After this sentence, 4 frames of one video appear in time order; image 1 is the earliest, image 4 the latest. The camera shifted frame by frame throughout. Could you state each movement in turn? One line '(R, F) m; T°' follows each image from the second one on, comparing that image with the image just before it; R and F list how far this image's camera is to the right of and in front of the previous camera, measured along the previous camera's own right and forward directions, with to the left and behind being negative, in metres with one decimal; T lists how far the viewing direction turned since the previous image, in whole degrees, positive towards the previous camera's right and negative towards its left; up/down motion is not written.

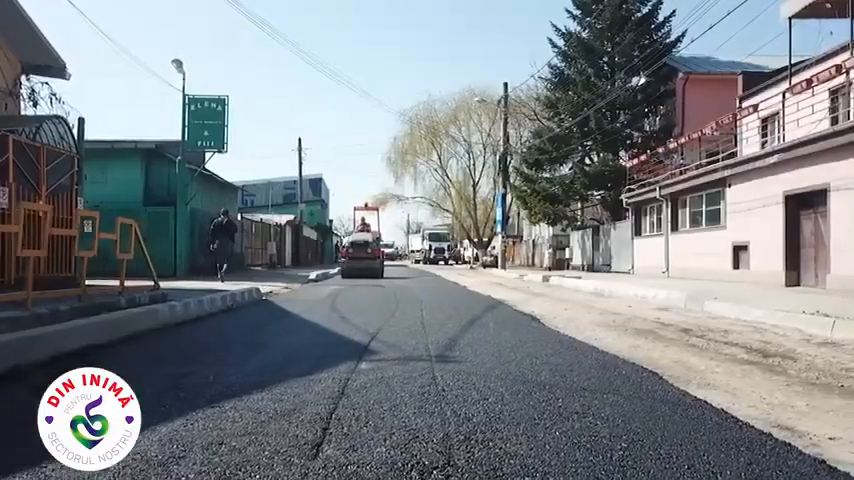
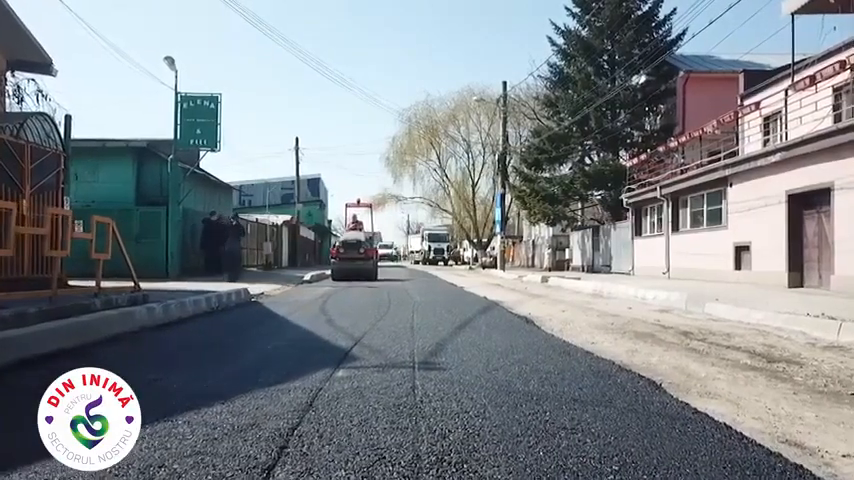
(+0.1, +0.4) m; 0°
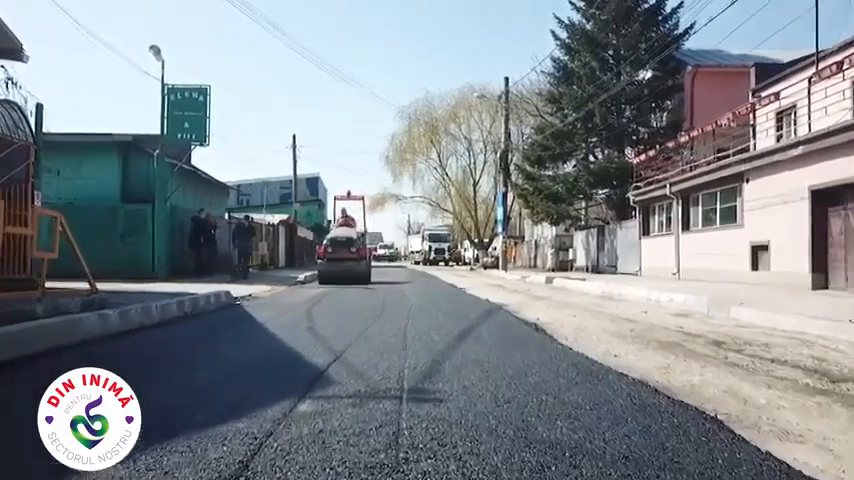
(+0.1, +1.3) m; 0°
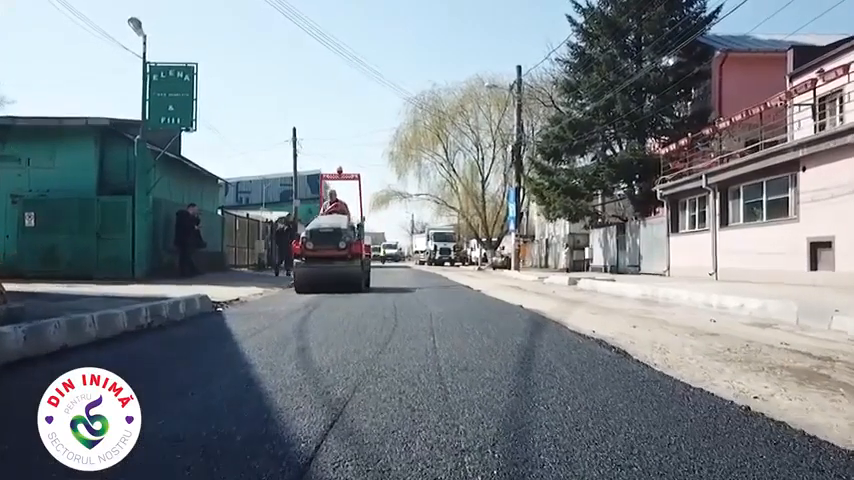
(-0.3, +2.7) m; 0°
